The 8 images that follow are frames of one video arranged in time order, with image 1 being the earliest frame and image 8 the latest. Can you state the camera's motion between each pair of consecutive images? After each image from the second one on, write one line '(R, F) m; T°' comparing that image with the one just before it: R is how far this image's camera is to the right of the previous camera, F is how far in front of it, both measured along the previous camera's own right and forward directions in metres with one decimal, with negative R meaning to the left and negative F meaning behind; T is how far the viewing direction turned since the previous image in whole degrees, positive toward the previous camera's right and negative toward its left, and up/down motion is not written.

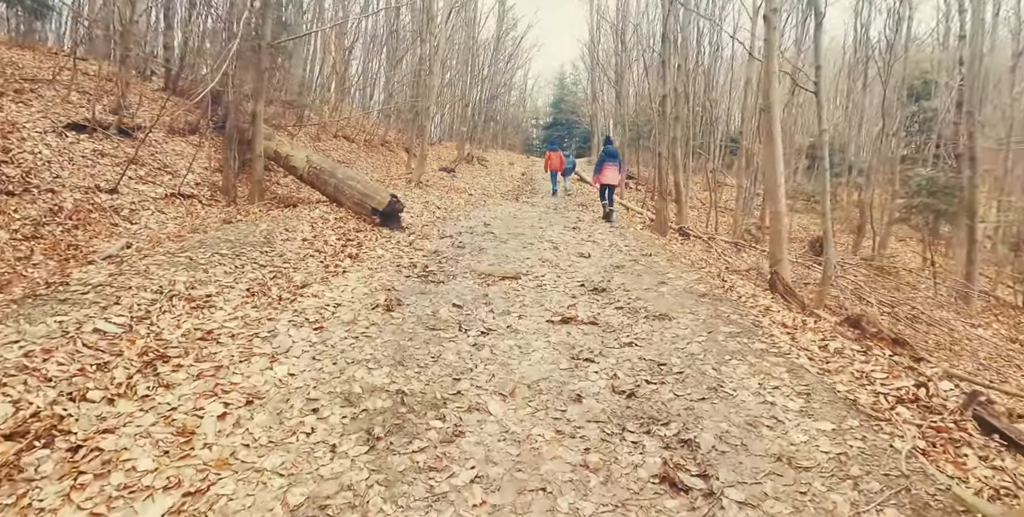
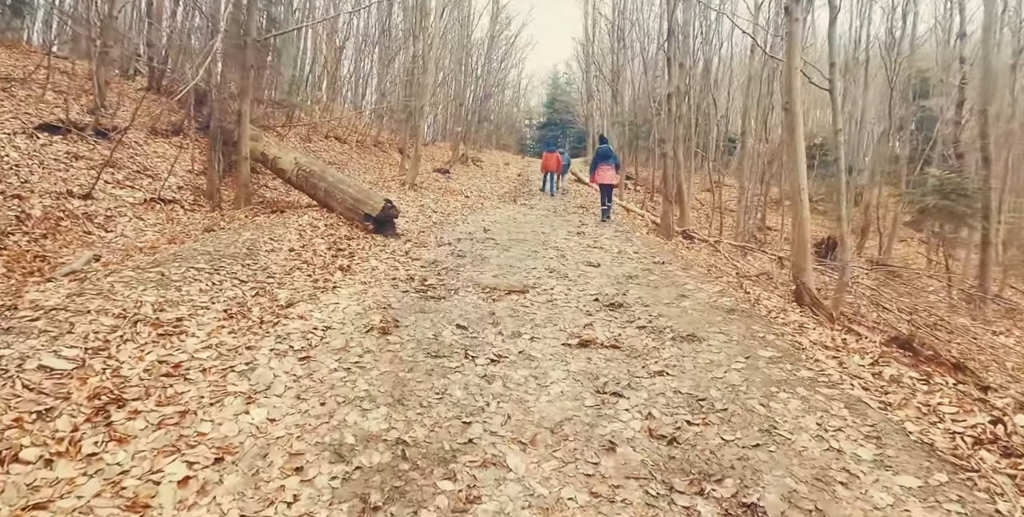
(-0.1, +0.5) m; +1°
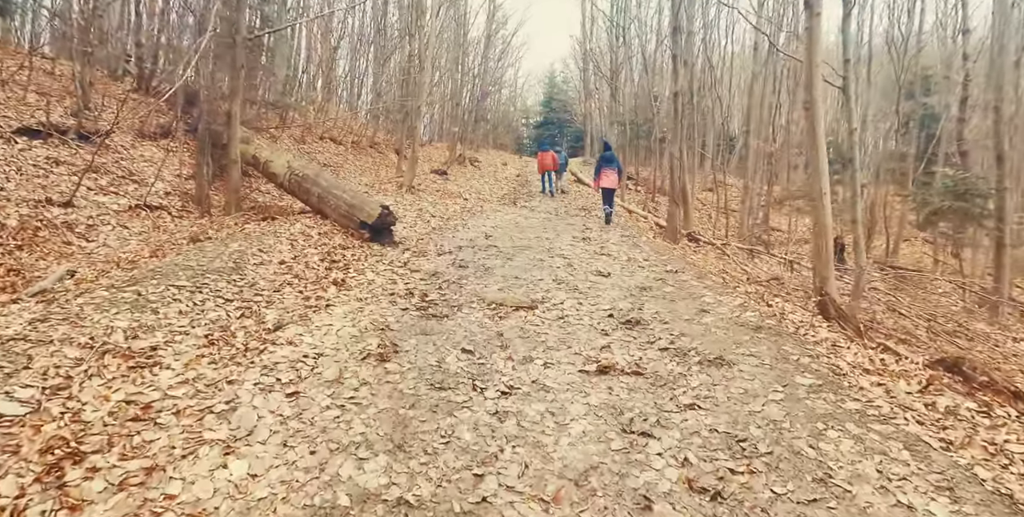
(-0.1, +0.4) m; 0°
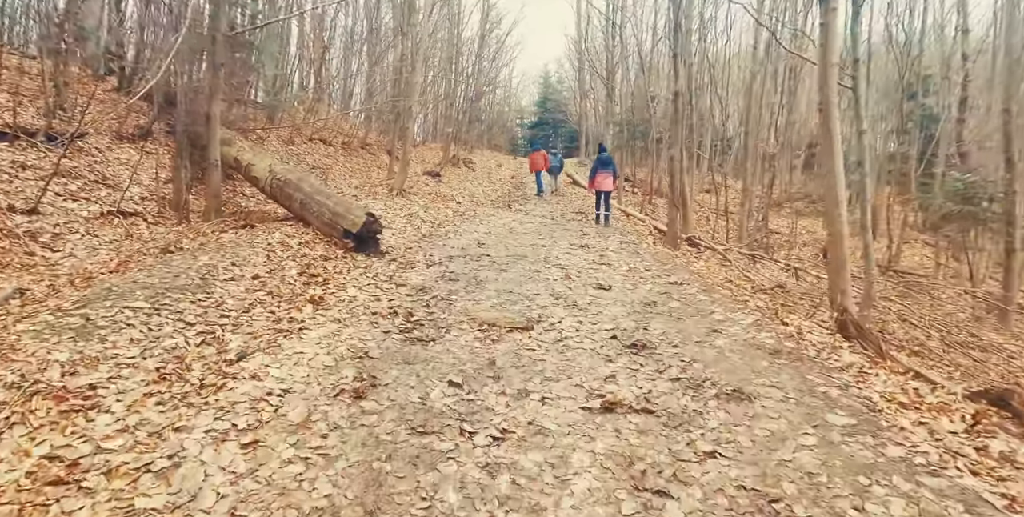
(0.0, +0.5) m; +1°
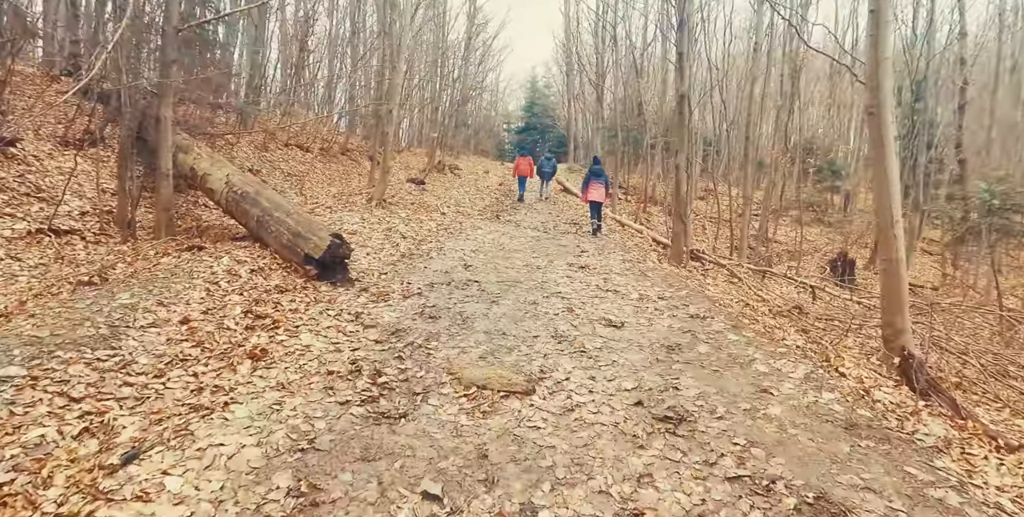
(-0.1, +1.0) m; +1°
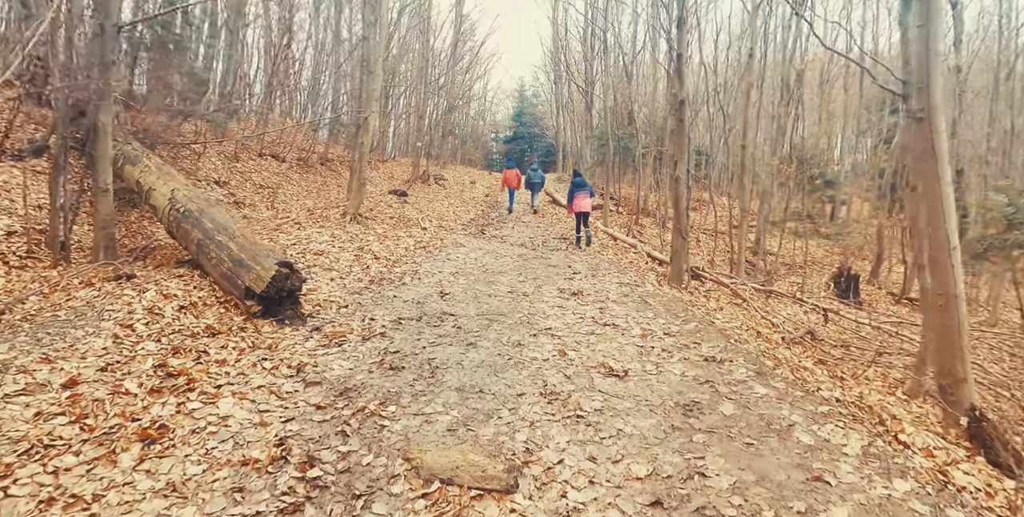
(+0.1, +0.9) m; +1°
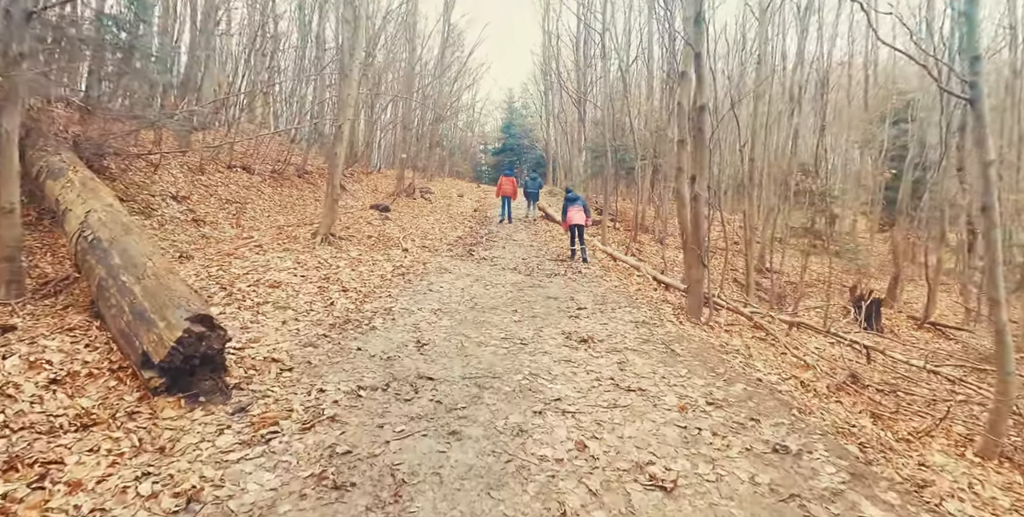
(-0.1, +1.3) m; +1°
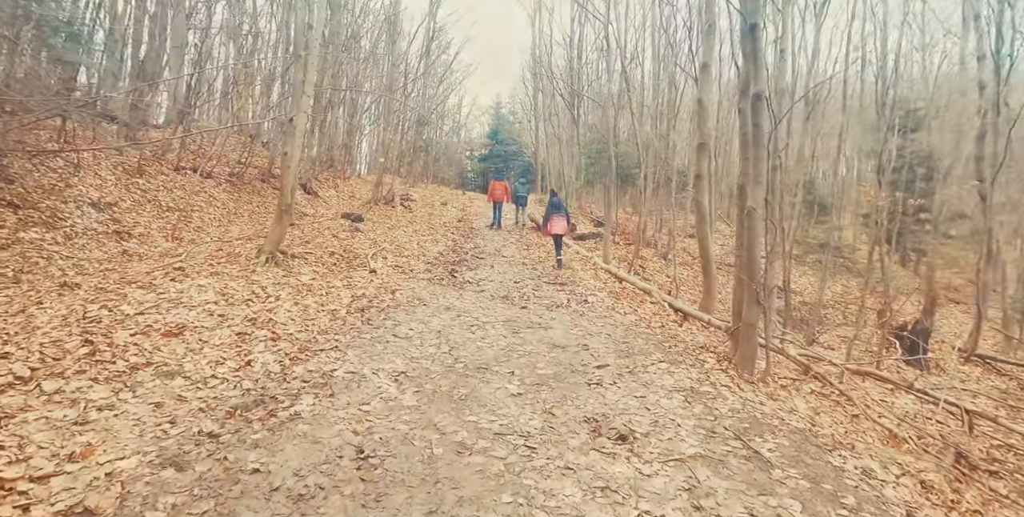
(-0.1, +1.9) m; +1°
